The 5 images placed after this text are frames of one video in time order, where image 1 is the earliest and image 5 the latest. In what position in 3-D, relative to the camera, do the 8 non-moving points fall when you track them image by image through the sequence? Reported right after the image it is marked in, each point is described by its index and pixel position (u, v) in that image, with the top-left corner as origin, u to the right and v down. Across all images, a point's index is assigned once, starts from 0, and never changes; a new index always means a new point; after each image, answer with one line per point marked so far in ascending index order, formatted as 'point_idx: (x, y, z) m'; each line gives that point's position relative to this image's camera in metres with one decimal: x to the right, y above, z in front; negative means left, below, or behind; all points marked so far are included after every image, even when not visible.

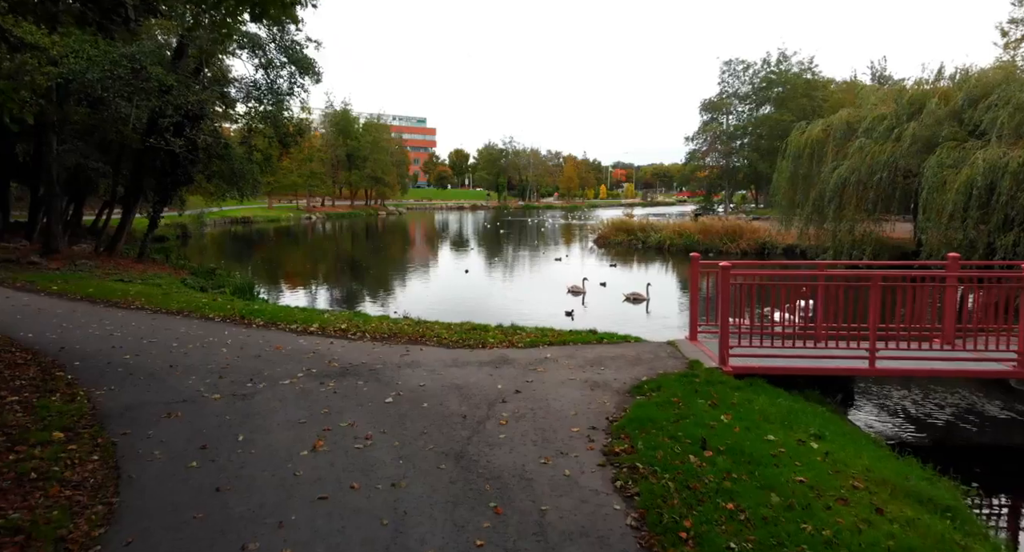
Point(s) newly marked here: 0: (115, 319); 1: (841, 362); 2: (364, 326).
0: (-7.0, -0.8, +10.4) m
1: (+4.0, -1.1, +7.2) m
2: (-2.4, -0.8, +9.6) m
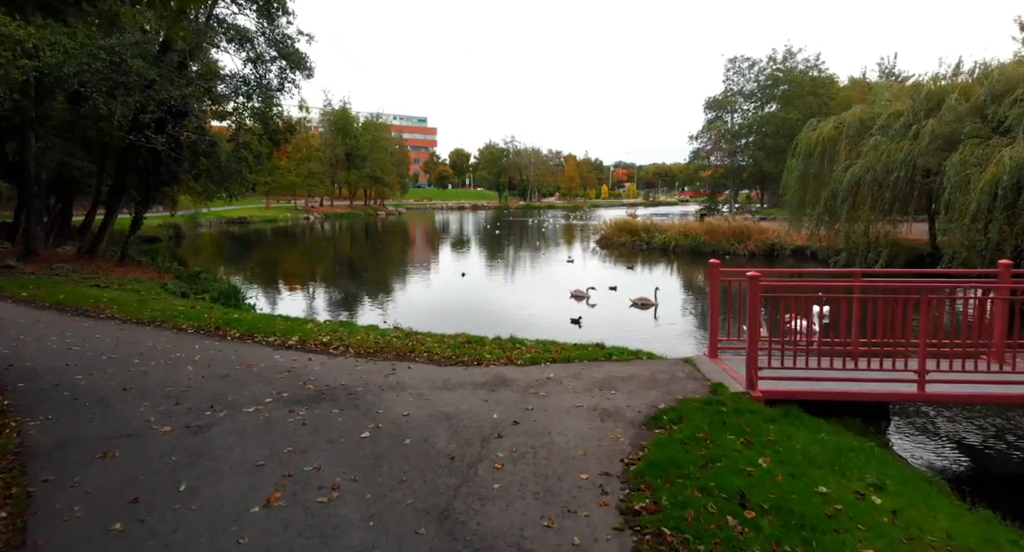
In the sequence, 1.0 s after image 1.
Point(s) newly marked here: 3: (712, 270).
0: (-7.0, -0.9, +9.6) m
1: (+4.0, -1.2, +6.4) m
2: (-2.4, -0.9, +8.7) m
3: (+2.5, +0.1, +7.3) m
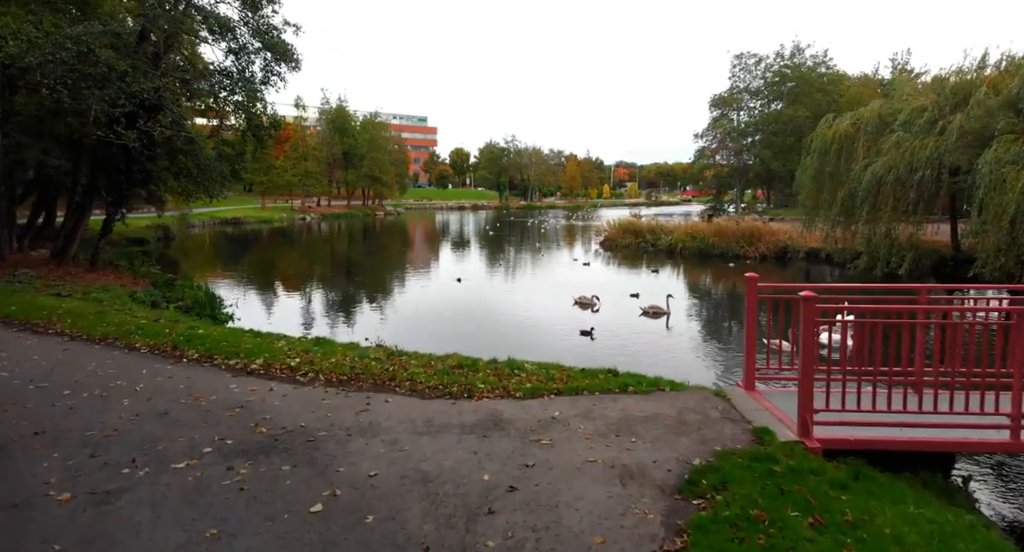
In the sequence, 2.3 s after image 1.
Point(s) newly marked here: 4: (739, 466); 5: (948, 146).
0: (-7.0, -1.0, +8.4) m
1: (+4.0, -1.3, +5.2) m
2: (-2.5, -1.1, +7.6) m
3: (+2.4, -0.1, +6.1) m
4: (+1.7, -1.4, +4.4) m
5: (+12.7, +3.8, +17.2) m
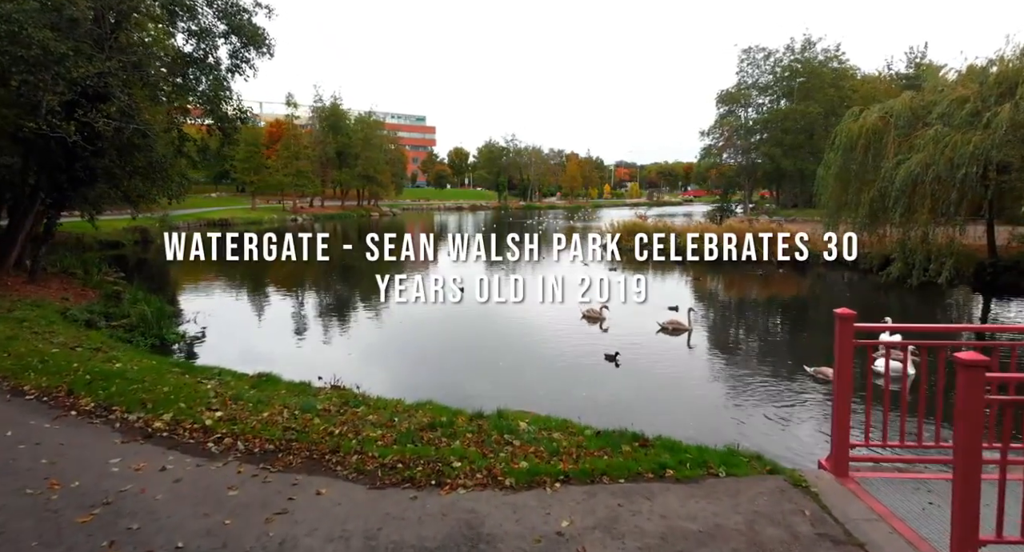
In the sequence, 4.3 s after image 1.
0: (-7.1, -1.3, +6.5) m
1: (+3.9, -1.6, +3.3) m
2: (-2.5, -1.4, +5.7) m
3: (+2.3, -0.4, +4.2) m
4: (+1.6, -1.7, +2.5) m
5: (+12.6, +3.5, +15.4) m
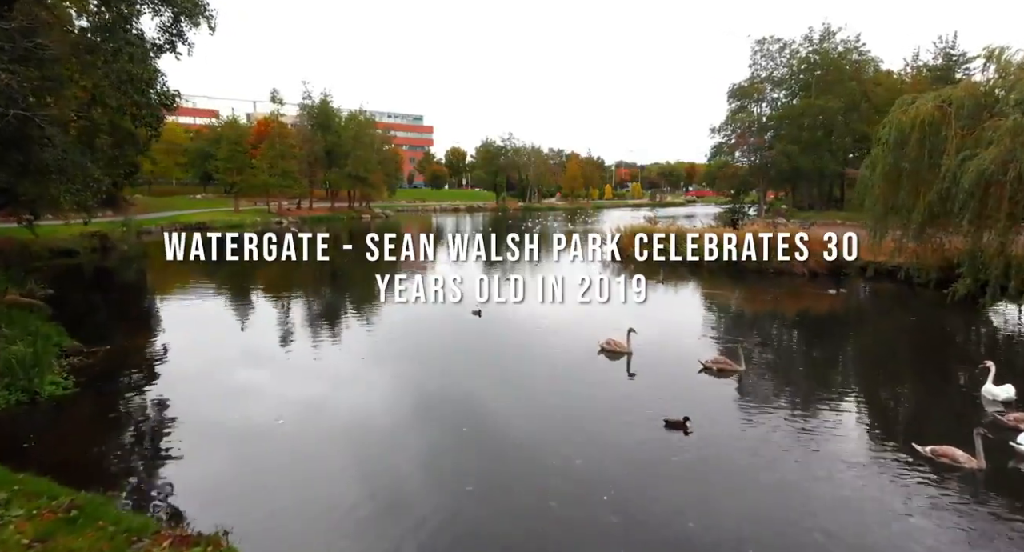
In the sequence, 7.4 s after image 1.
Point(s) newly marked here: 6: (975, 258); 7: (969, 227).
0: (-7.3, -1.8, +3.6) m
1: (+3.7, -2.1, +0.4) m
2: (-2.7, -1.8, +2.8) m
3: (+2.2, -0.8, +1.3) m
4: (+1.4, -2.1, -0.4) m
5: (+12.4, +3.1, +12.5) m
6: (+12.0, +0.5, +15.5) m
7: (+11.7, +1.2, +15.3) m
